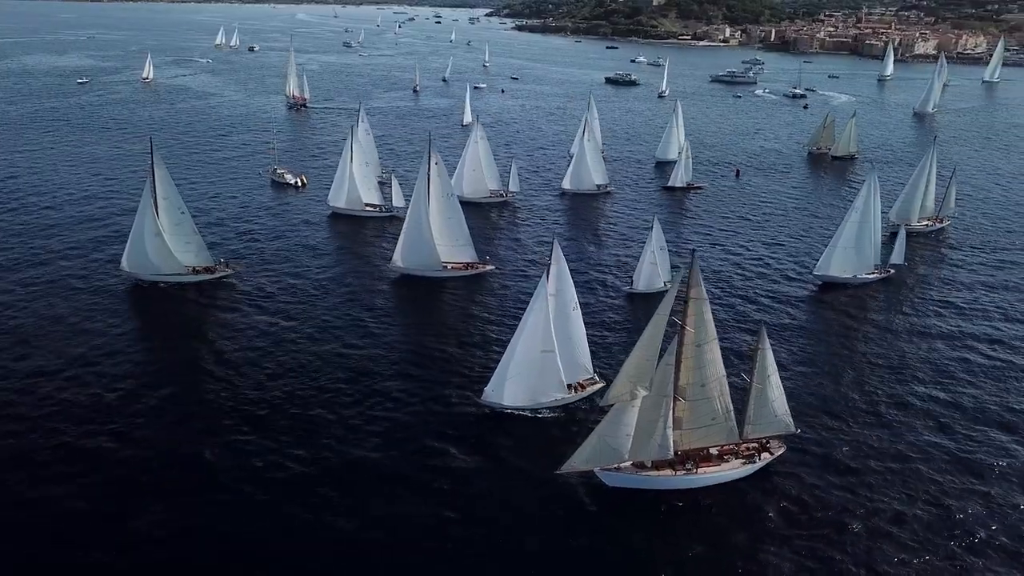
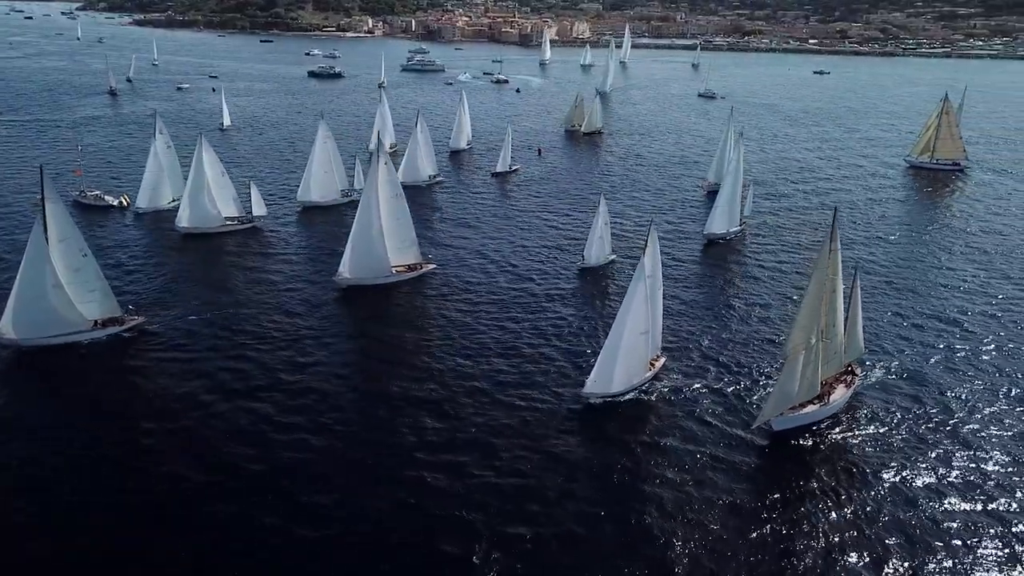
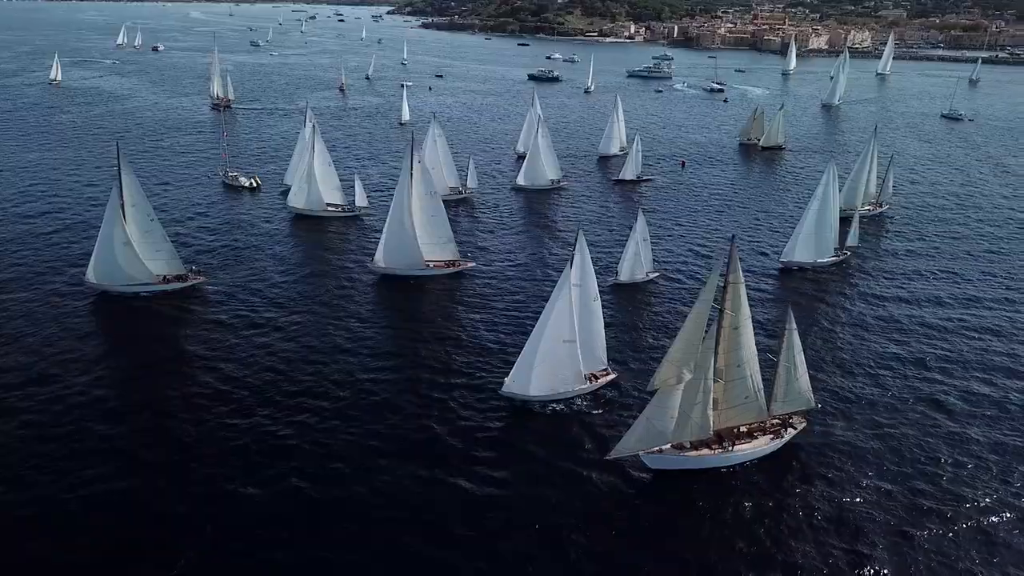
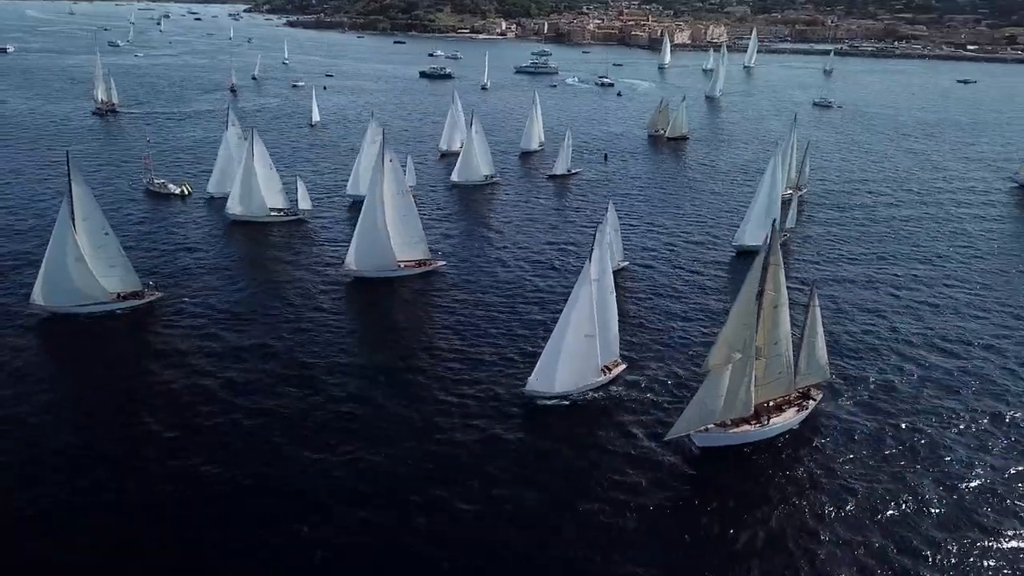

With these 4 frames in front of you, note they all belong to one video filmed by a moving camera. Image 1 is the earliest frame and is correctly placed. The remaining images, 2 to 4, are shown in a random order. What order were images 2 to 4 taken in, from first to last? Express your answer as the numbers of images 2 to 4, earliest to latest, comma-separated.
3, 4, 2
